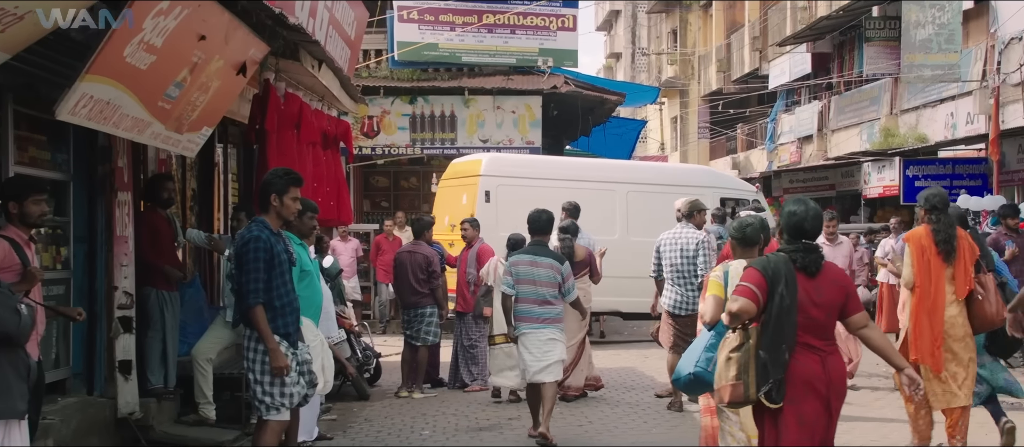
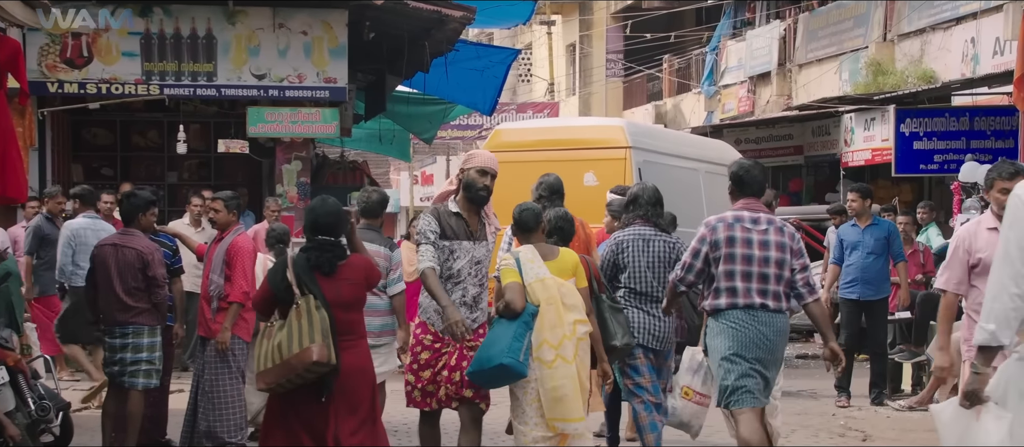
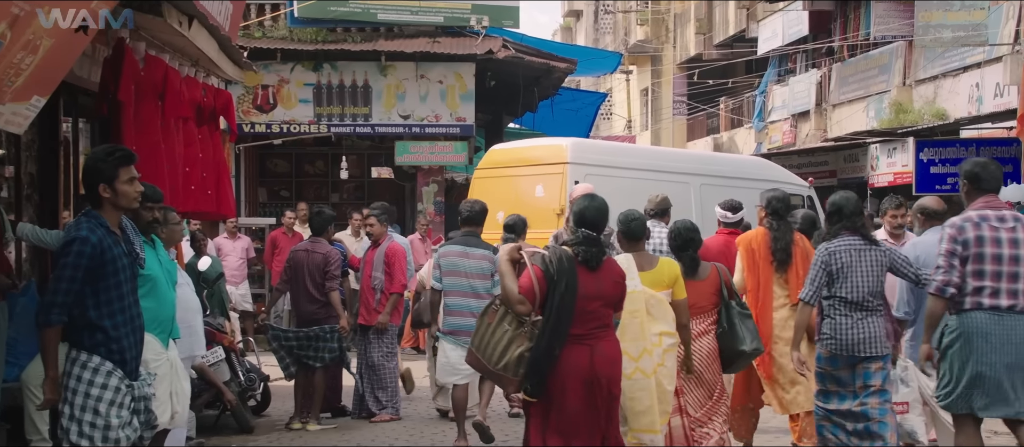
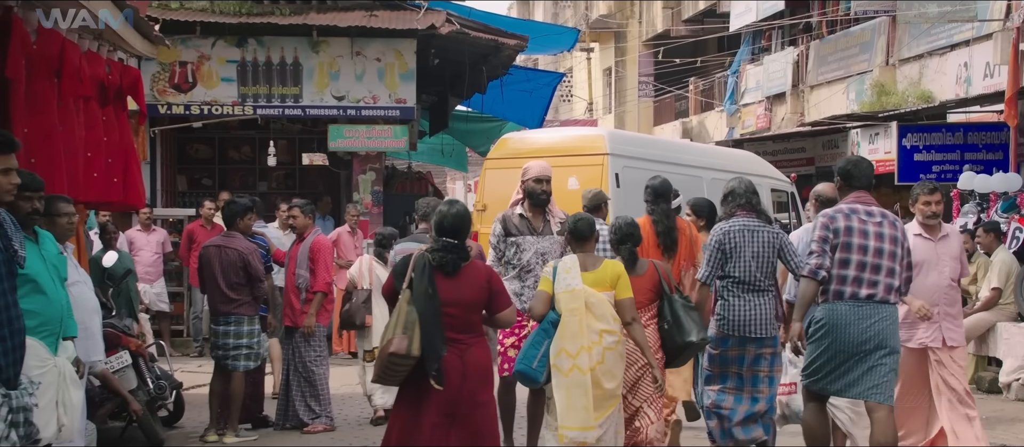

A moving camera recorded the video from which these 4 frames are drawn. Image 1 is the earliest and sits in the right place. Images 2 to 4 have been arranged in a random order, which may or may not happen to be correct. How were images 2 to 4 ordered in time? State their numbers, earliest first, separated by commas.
3, 4, 2
